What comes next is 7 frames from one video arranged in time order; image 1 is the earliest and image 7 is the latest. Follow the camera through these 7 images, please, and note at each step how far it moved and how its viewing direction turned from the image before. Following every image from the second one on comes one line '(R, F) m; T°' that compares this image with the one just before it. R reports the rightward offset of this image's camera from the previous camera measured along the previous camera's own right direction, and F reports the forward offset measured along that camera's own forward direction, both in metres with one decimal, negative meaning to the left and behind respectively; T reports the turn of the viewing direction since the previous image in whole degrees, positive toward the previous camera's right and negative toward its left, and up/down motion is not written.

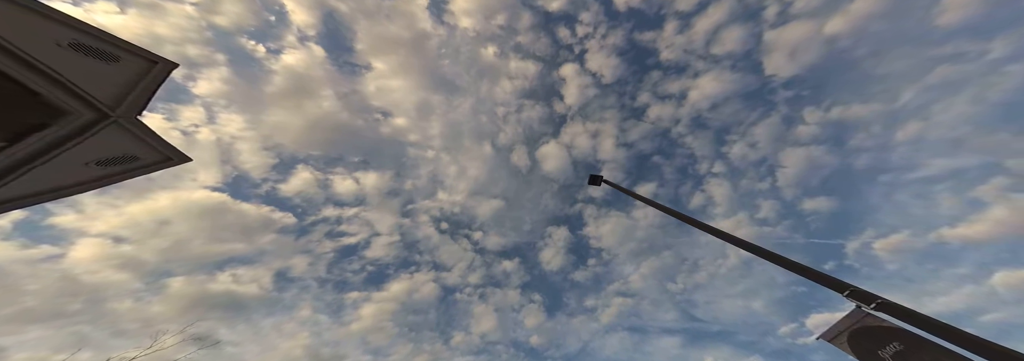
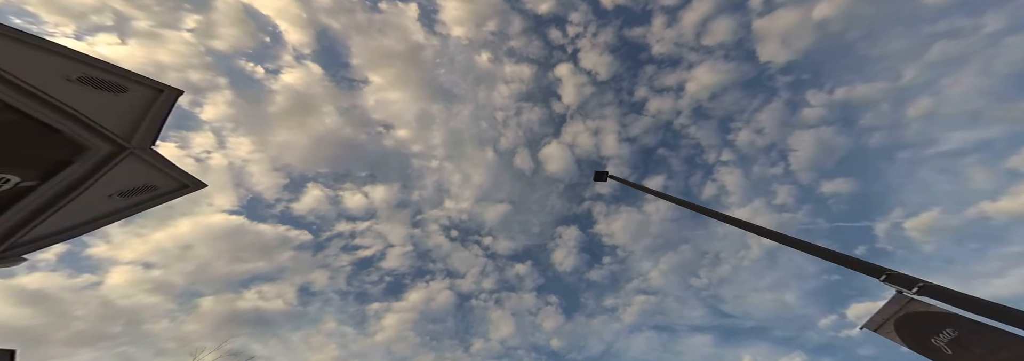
(-0.5, +0.7) m; -1°
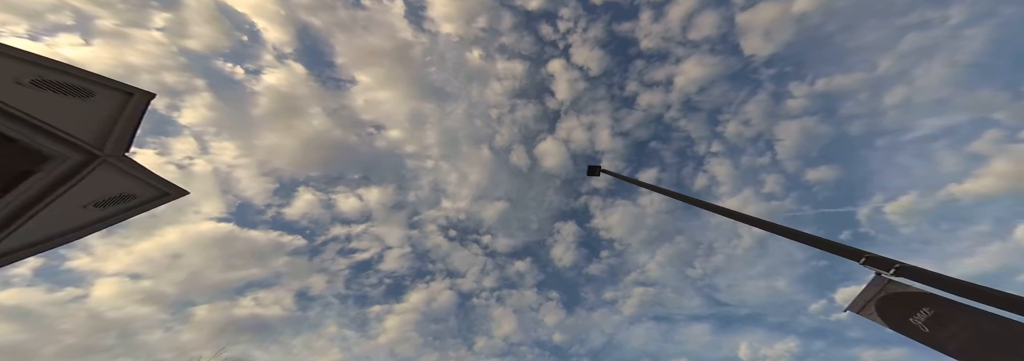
(+0.4, +0.4) m; +1°
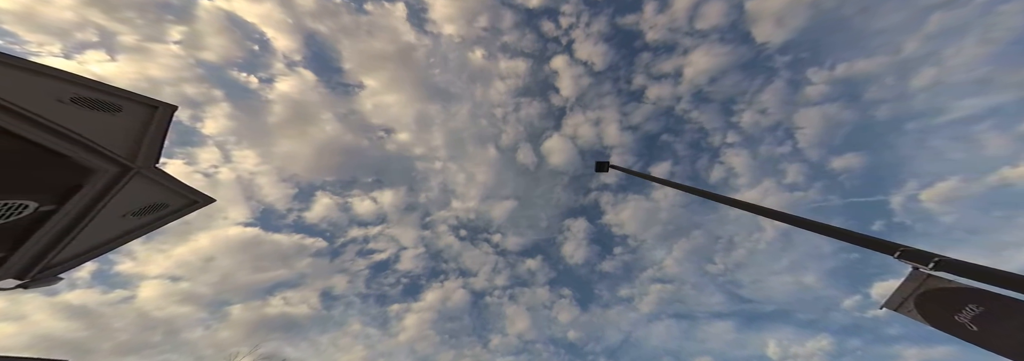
(-0.6, +0.2) m; -2°
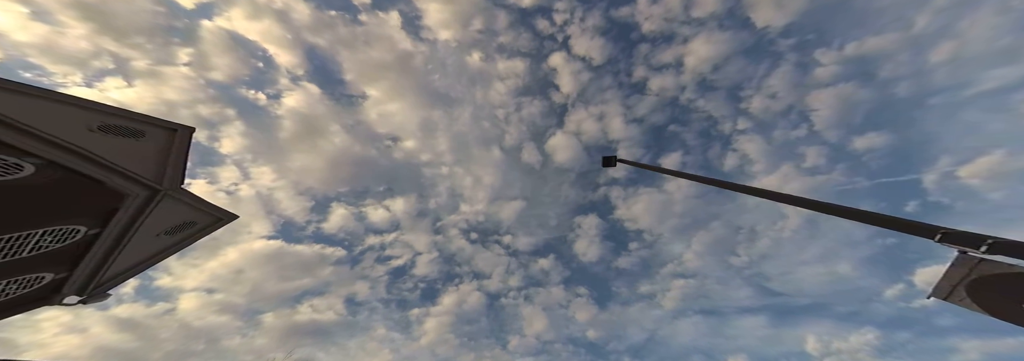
(-0.8, +0.5) m; -1°
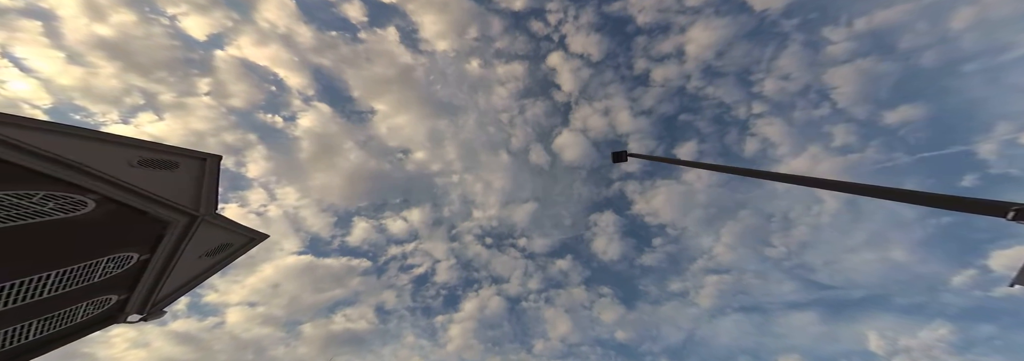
(-0.9, +0.7) m; -2°
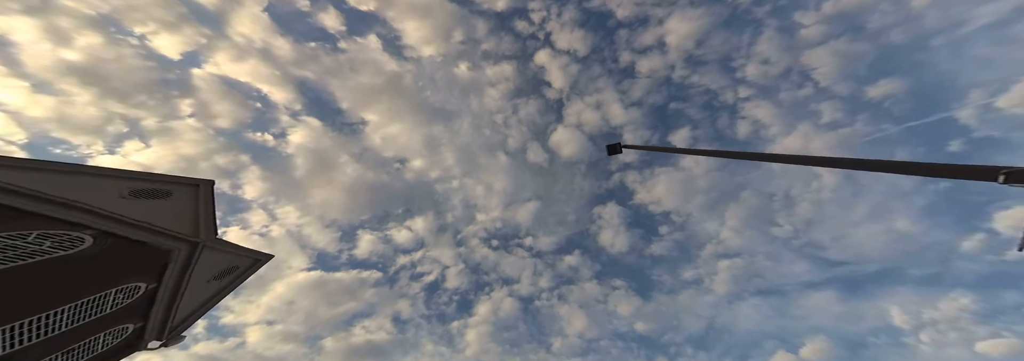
(-0.9, +0.3) m; +1°
